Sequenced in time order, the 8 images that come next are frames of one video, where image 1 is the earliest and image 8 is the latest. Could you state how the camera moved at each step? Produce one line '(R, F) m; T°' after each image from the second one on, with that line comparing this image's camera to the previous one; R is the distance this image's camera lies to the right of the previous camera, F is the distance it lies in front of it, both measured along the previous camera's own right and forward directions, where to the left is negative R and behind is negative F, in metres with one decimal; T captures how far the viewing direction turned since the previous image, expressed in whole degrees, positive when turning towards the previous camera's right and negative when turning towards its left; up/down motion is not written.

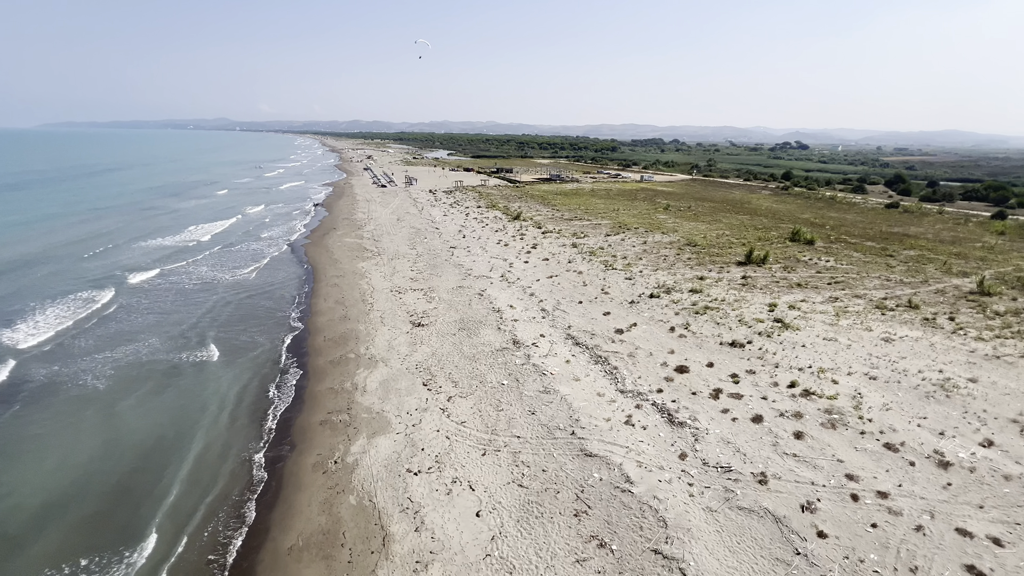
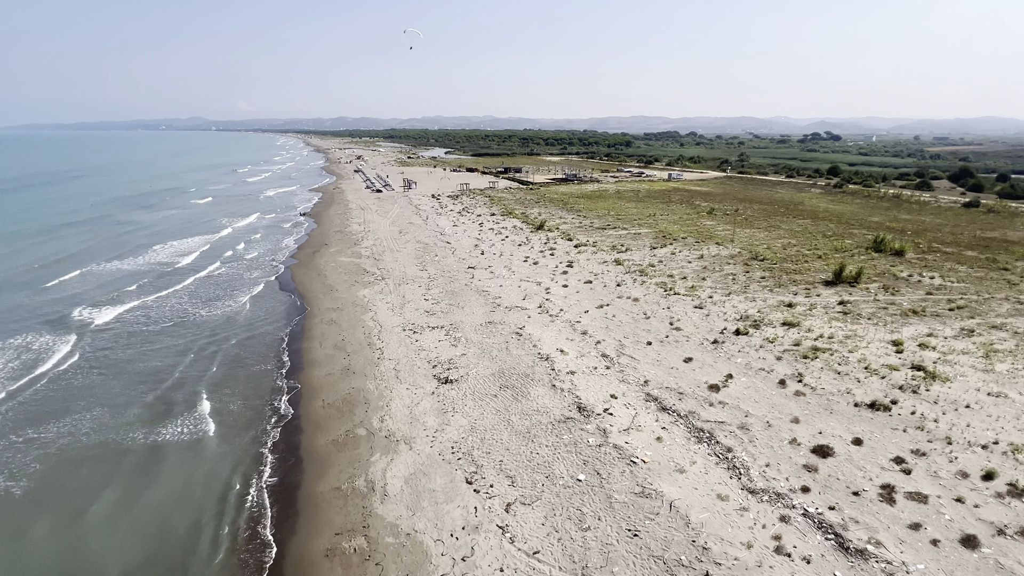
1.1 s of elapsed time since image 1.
(-1.6, +4.7) m; +1°
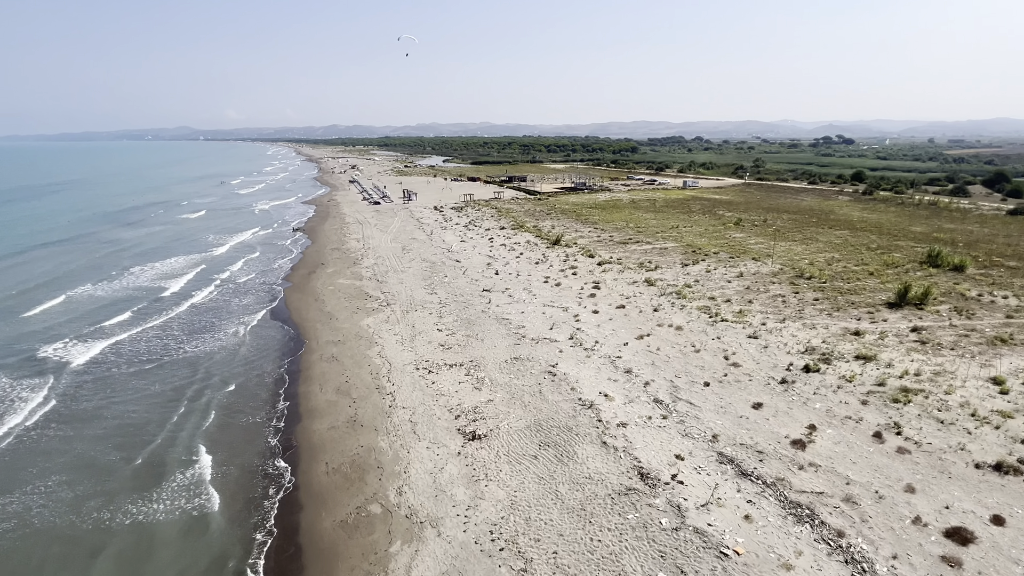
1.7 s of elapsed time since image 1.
(-1.0, +2.5) m; +1°
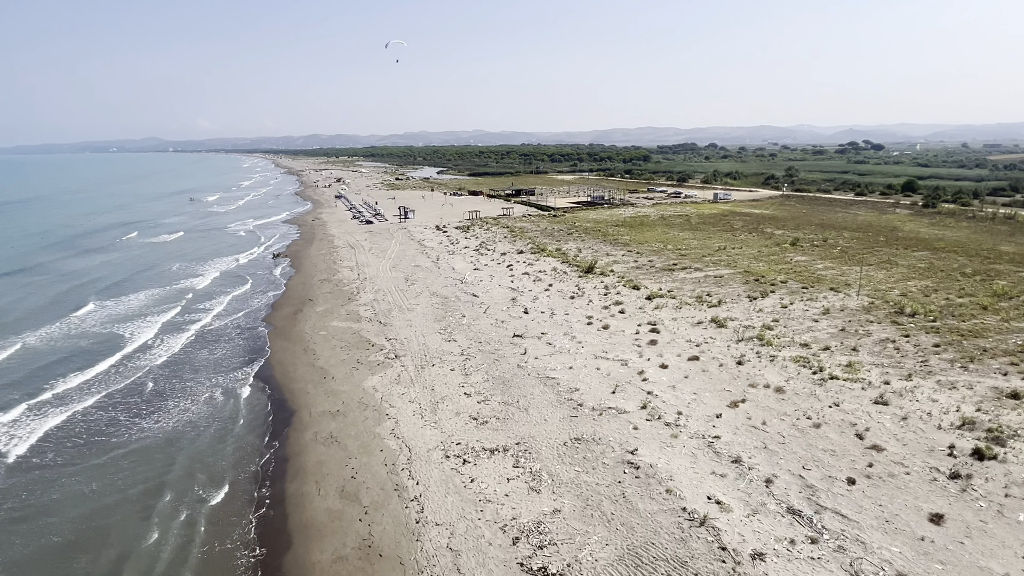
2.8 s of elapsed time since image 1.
(-1.4, +4.0) m; +1°
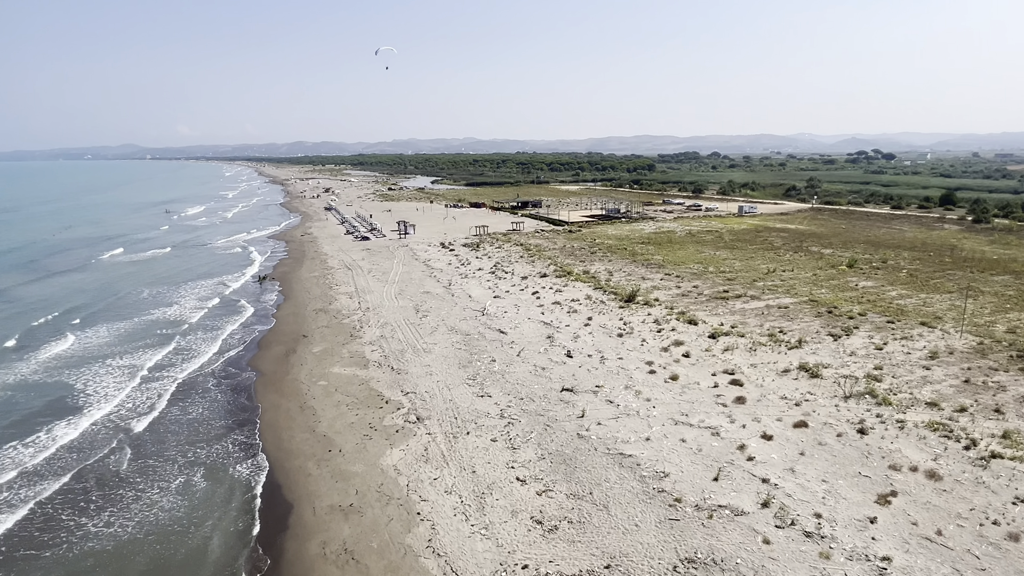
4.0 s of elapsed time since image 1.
(-1.4, +3.5) m; +1°
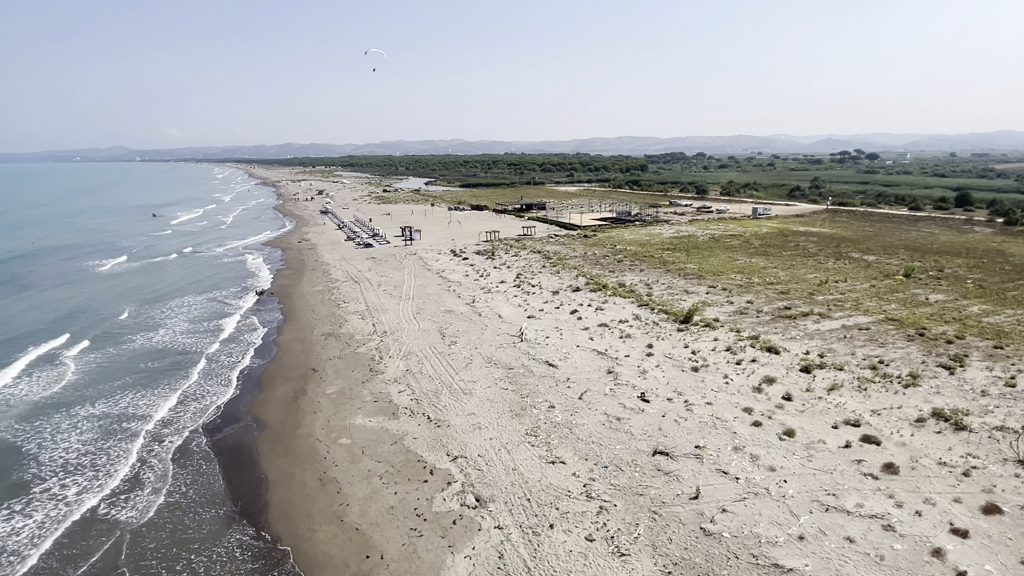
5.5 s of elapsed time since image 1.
(-1.7, +3.3) m; +1°
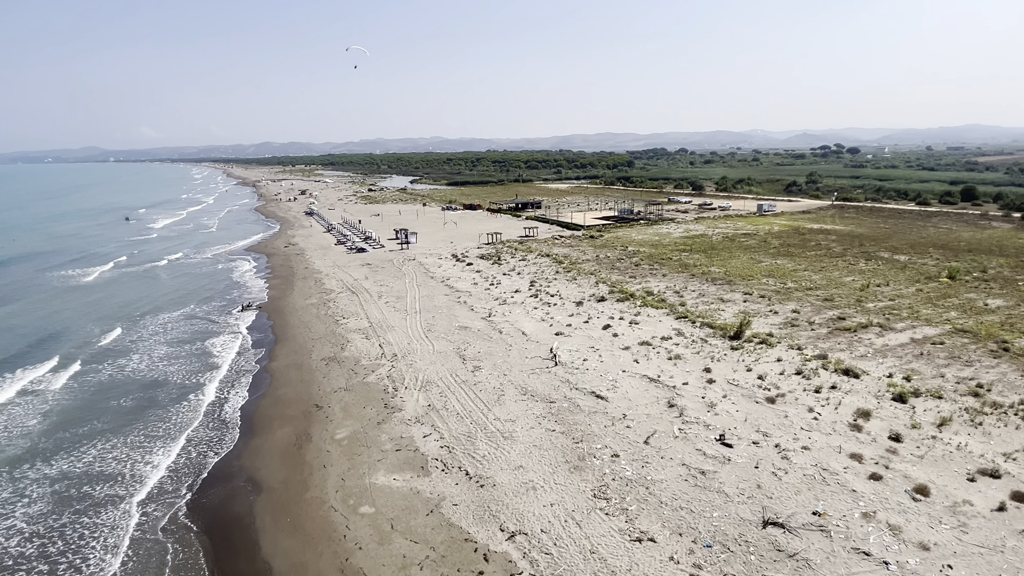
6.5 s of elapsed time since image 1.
(-1.3, +2.6) m; +1°
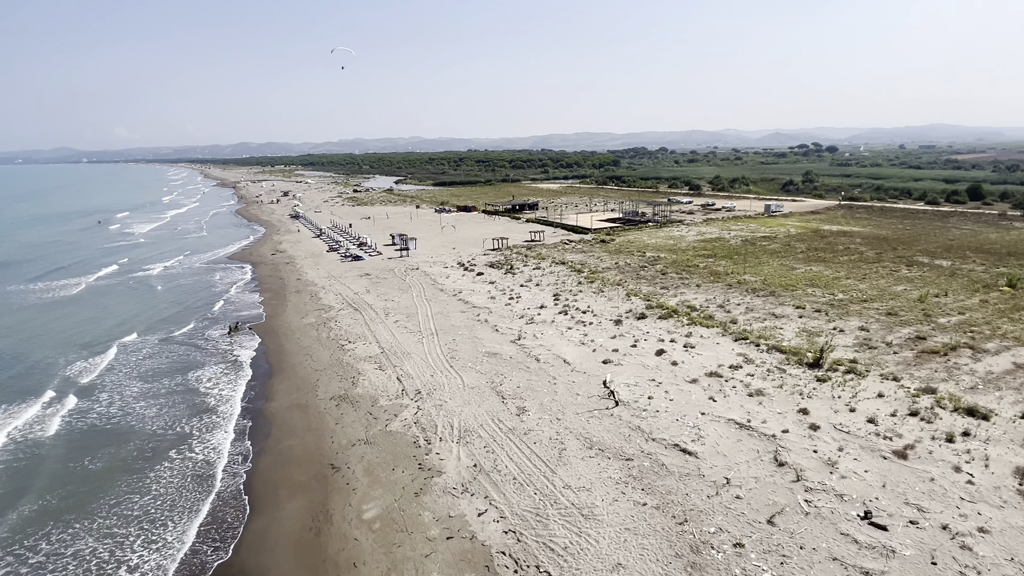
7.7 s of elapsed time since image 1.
(-1.5, +2.9) m; +2°
